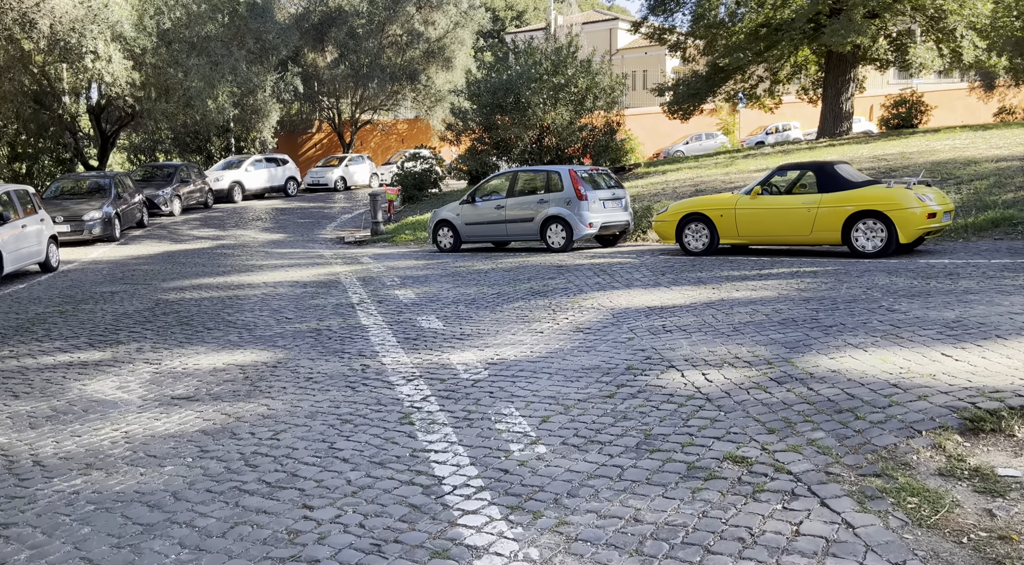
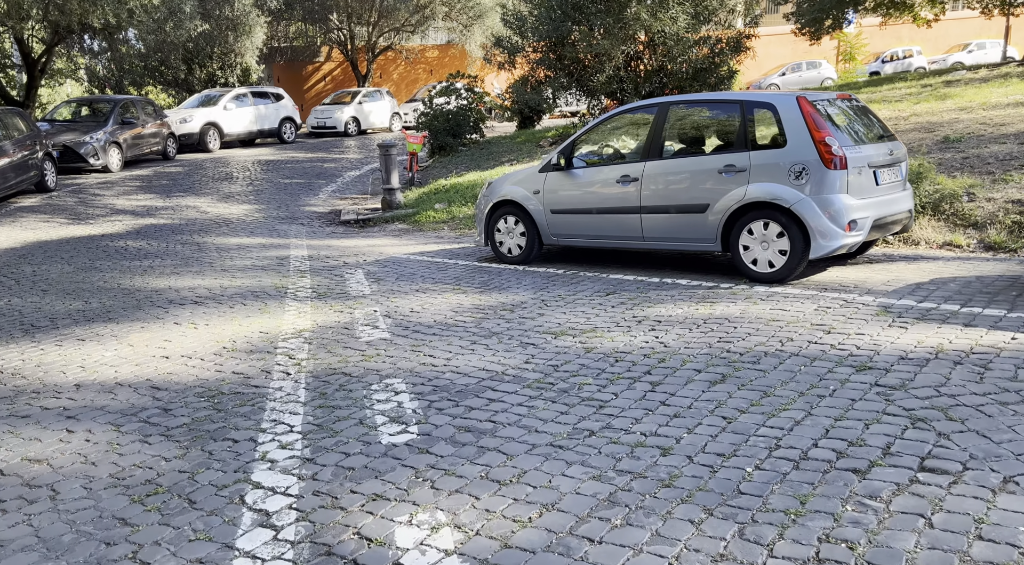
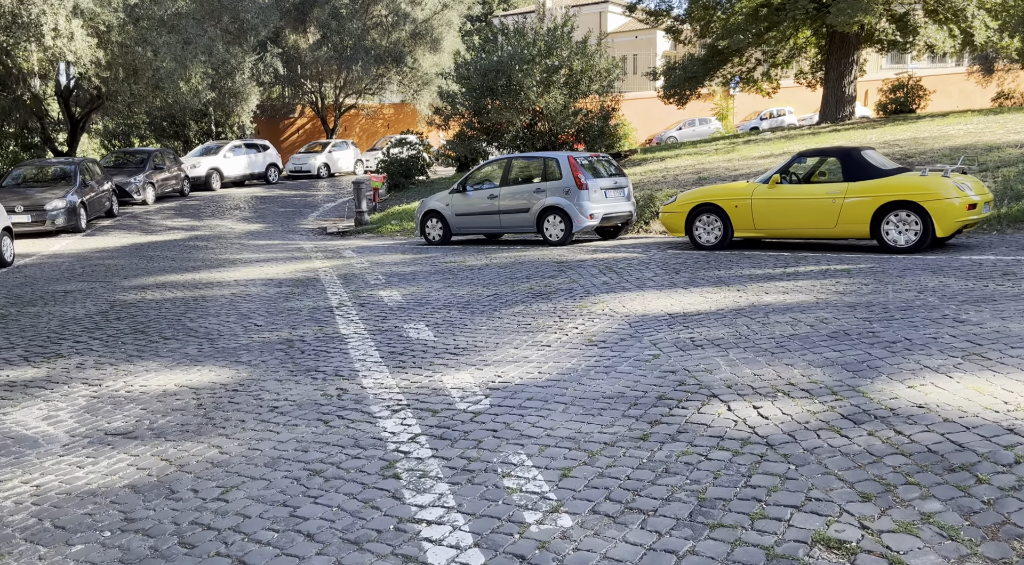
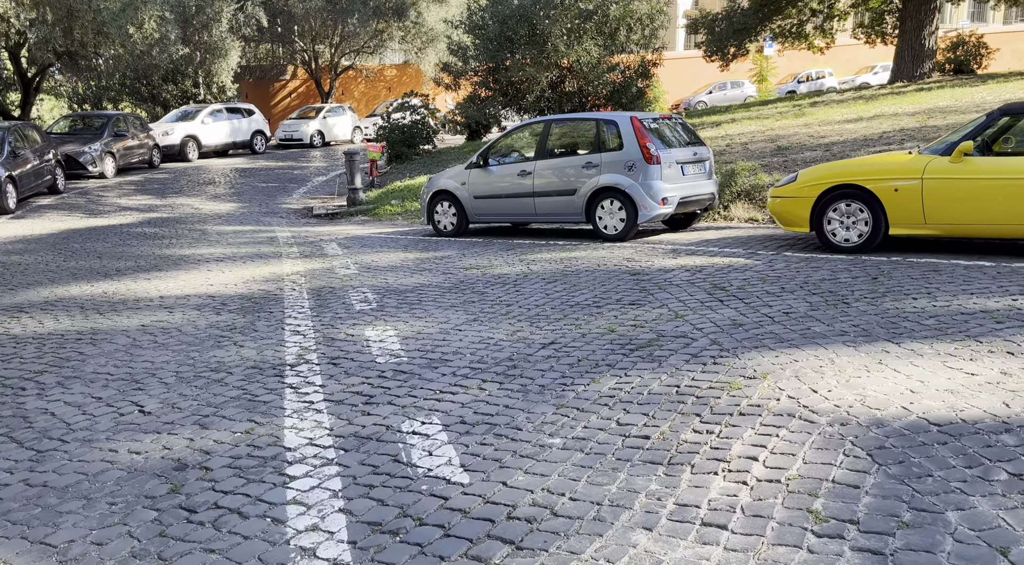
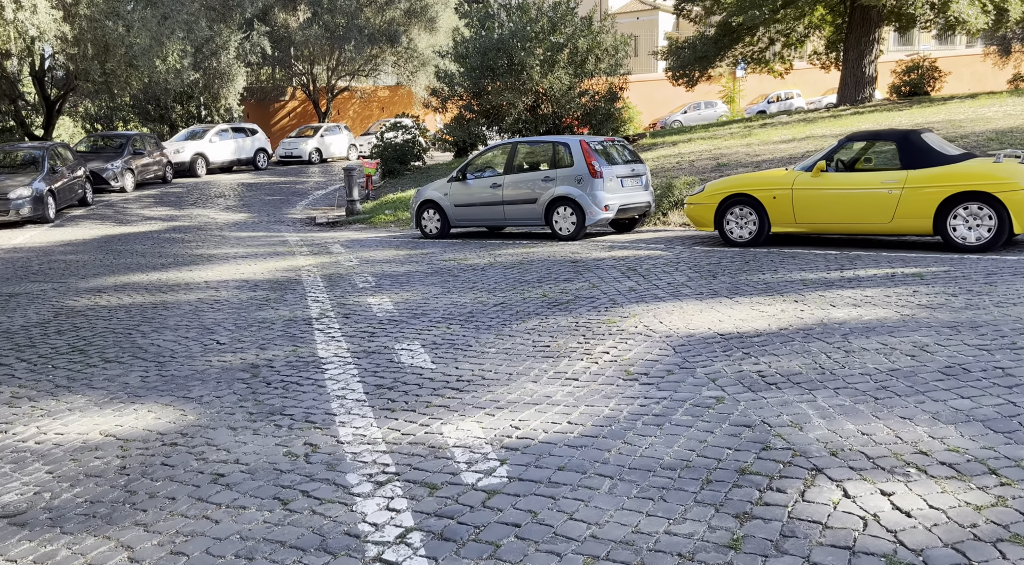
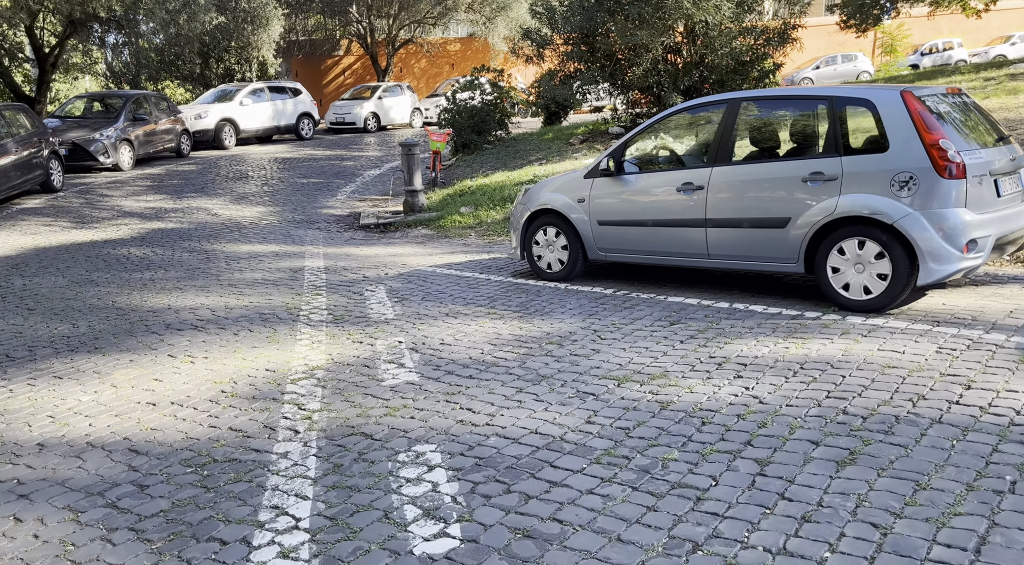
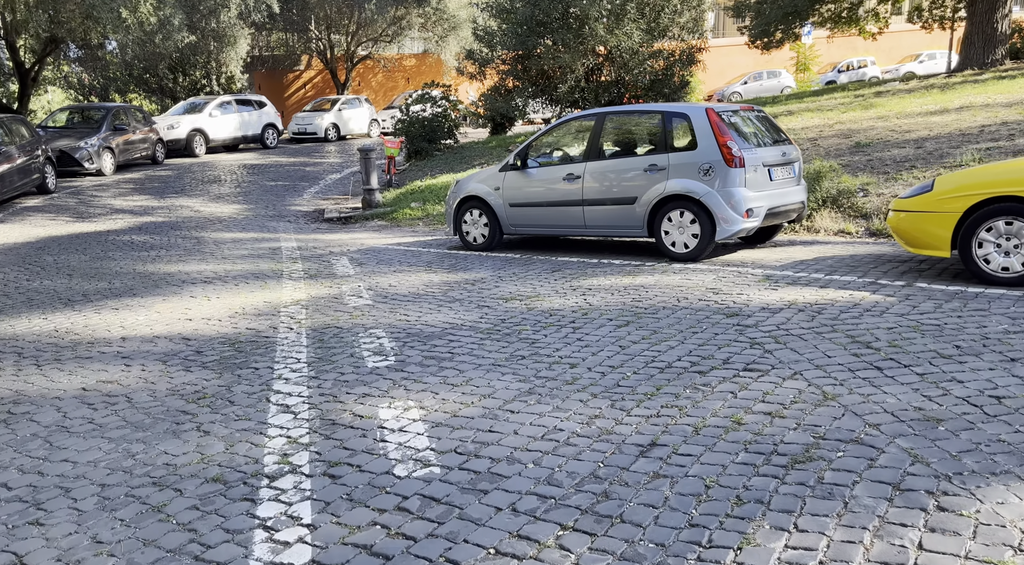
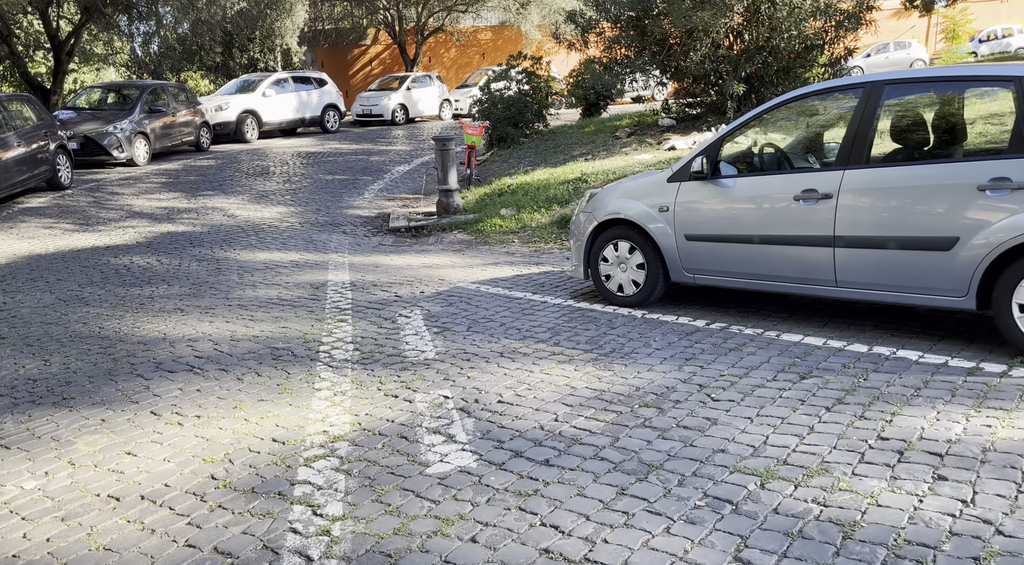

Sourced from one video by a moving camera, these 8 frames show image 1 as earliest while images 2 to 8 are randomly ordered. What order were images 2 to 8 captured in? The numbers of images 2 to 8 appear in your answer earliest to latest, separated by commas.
3, 5, 4, 7, 2, 6, 8
